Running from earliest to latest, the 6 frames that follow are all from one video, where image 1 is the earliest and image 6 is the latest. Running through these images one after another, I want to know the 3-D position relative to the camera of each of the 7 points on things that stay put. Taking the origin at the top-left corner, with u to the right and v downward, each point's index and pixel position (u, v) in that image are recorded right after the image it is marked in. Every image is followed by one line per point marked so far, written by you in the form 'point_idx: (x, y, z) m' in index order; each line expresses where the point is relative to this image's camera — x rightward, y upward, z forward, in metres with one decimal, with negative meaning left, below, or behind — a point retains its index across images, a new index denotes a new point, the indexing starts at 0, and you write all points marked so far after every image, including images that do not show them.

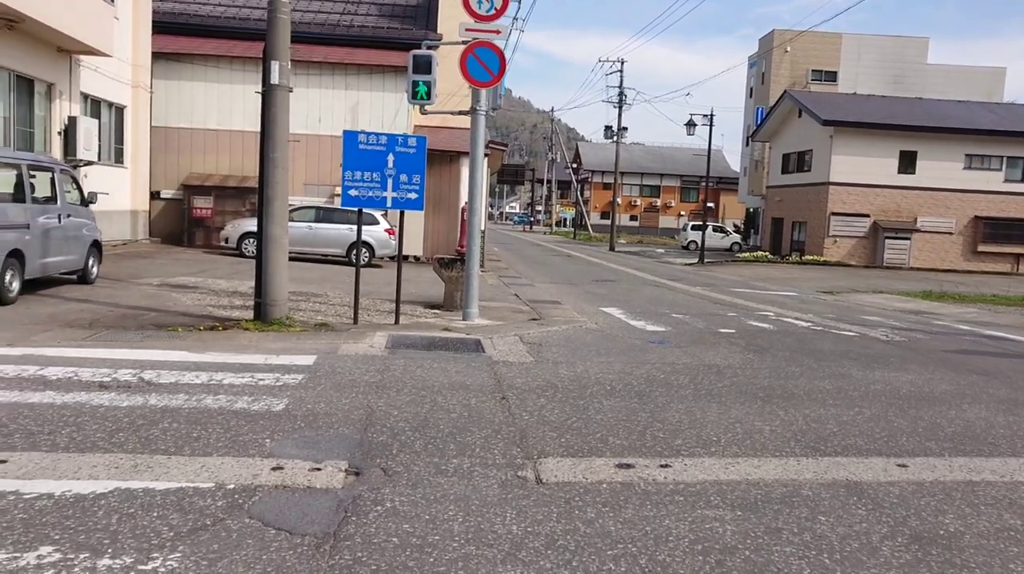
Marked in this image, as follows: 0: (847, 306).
0: (+7.2, -0.4, +18.5) m
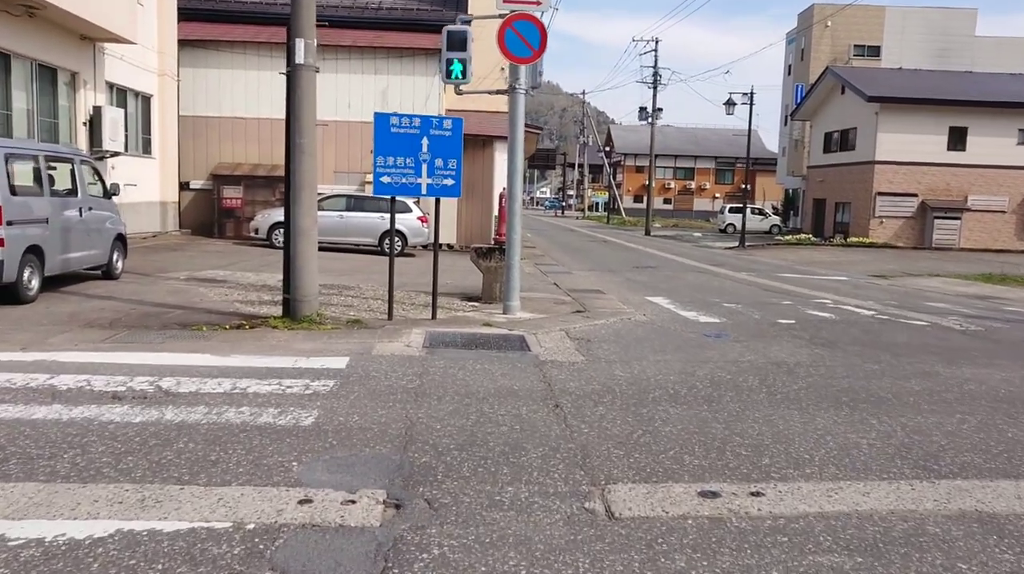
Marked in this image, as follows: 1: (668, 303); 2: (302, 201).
0: (+8.0, -0.1, +17.5) m
1: (+2.4, -0.2, +13.3) m
2: (-2.3, +0.9, +9.2) m
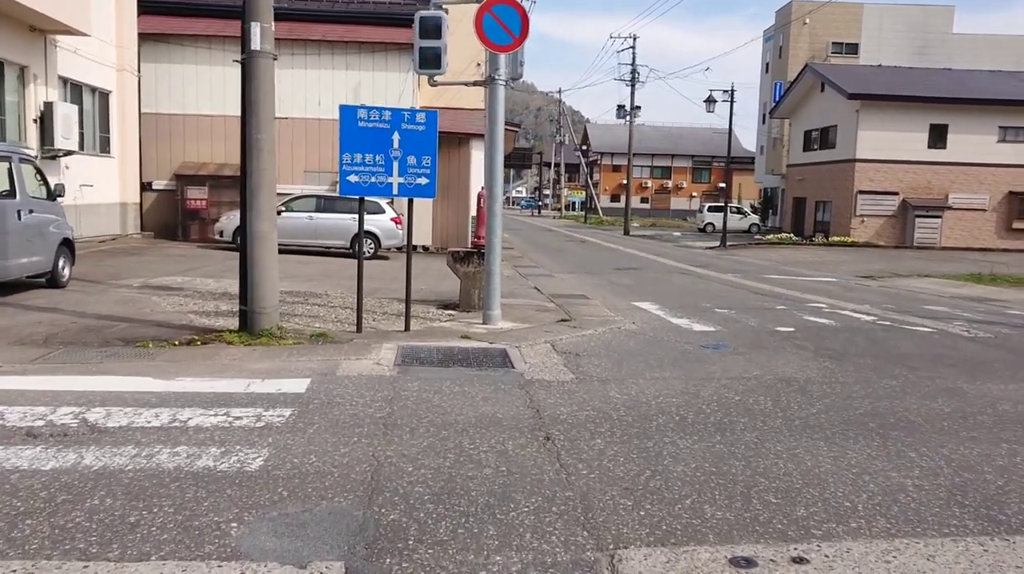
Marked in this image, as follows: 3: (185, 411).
0: (+7.6, -0.1, +16.8) m
1: (+2.1, -0.3, +12.5) m
2: (-2.5, +0.8, +8.3) m
3: (-2.2, -0.8, +5.8) m
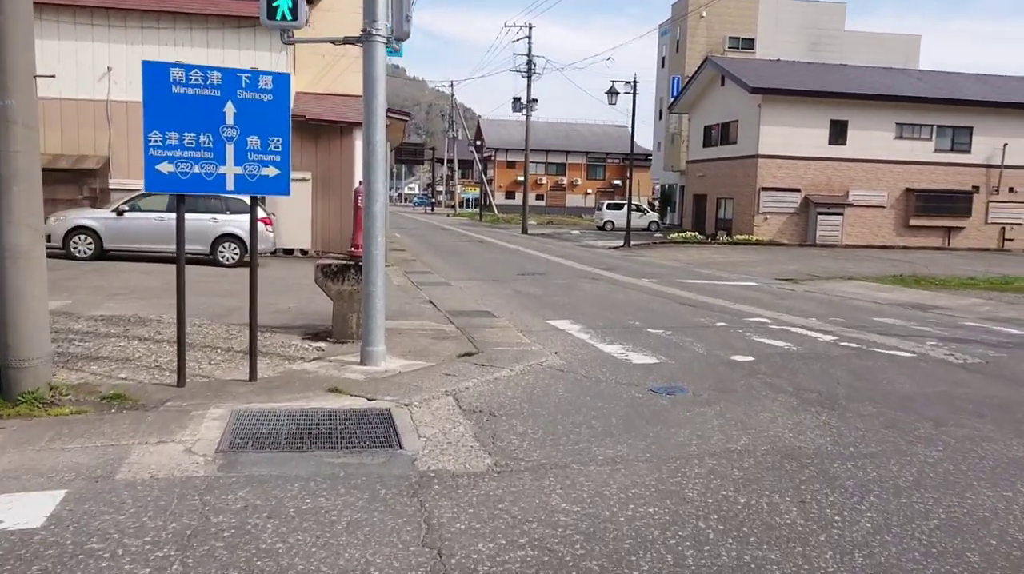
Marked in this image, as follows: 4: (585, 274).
0: (+5.7, -0.2, +15.2) m
1: (+0.8, -0.5, +10.3) m
2: (-3.2, +0.5, +5.5) m
3: (-2.6, -1.1, +3.1) m
4: (+1.6, +0.3, +19.2) m
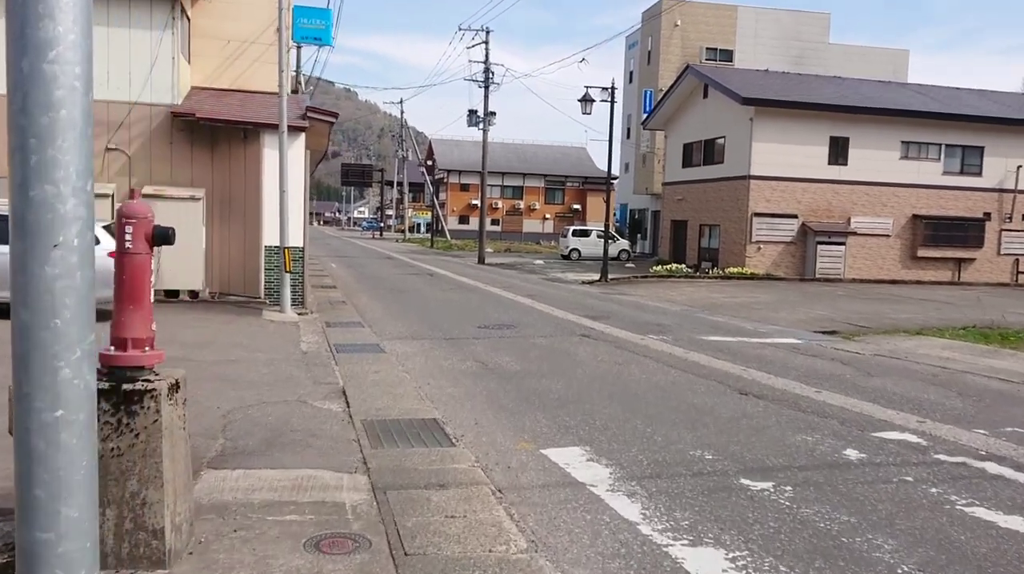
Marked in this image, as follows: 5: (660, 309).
0: (+5.2, -1.1, +10.5) m
1: (+0.6, -1.2, +5.2) m
2: (-3.1, 0.0, +0.3) m
3: (-2.4, -1.6, -2.2) m
4: (+1.0, -0.7, +14.2) m
5: (+3.3, -0.5, +18.9) m
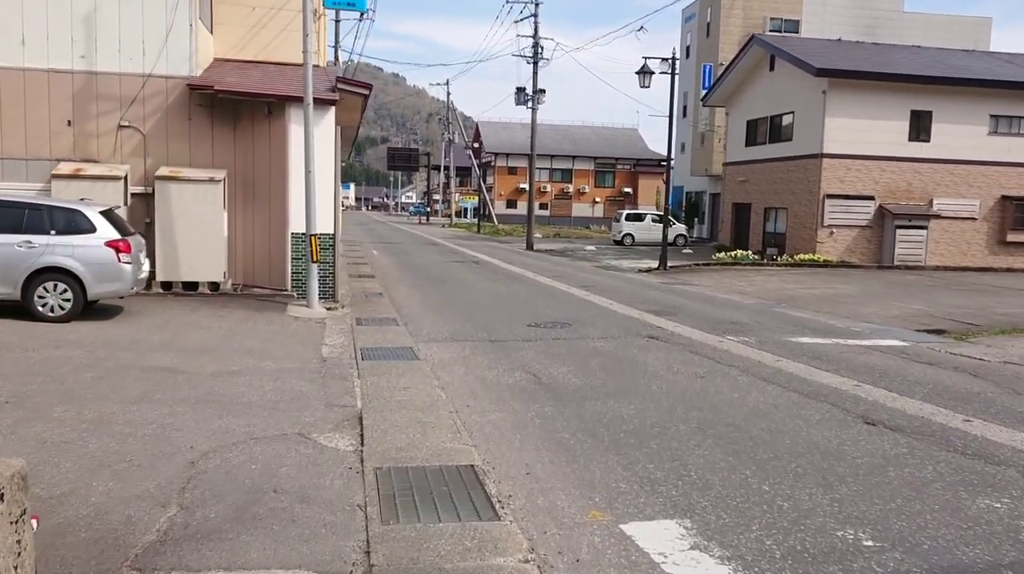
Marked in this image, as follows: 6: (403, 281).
0: (+5.8, -1.1, +8.3) m
1: (+0.9, -1.3, +3.3) m
2: (-3.1, -0.2, -1.4) m
3: (-2.5, -1.8, -3.9) m
4: (+1.7, -0.6, +12.3) m
5: (+4.3, -0.3, +16.8) m
6: (-2.5, +0.1, +19.6) m
